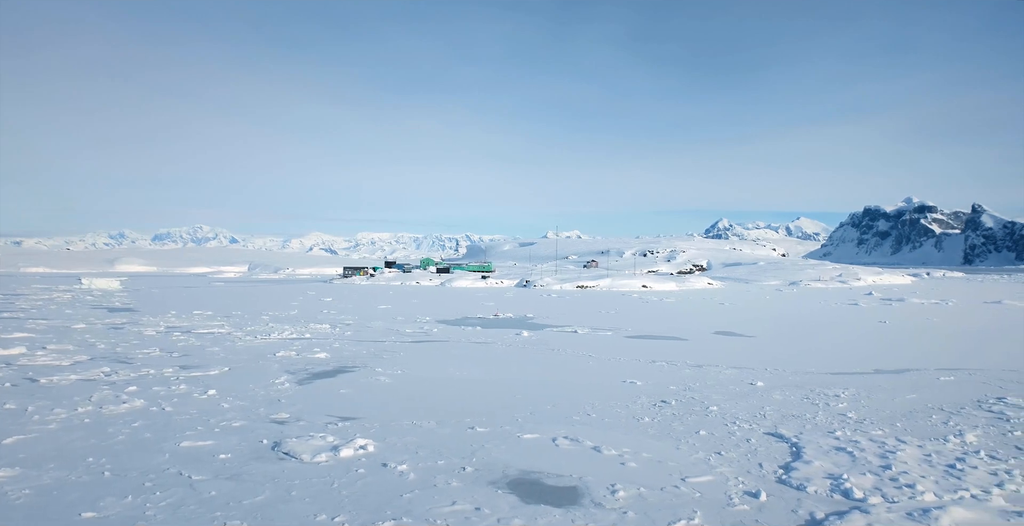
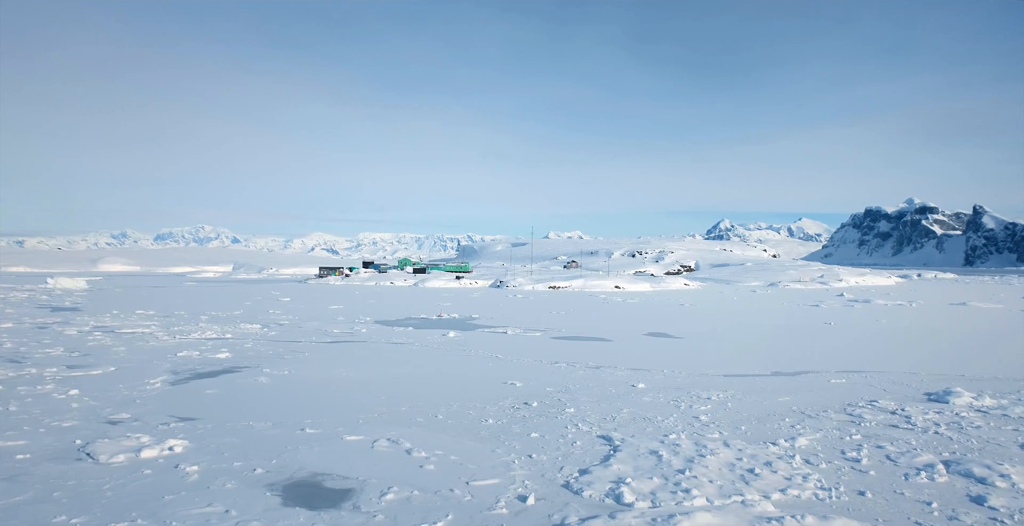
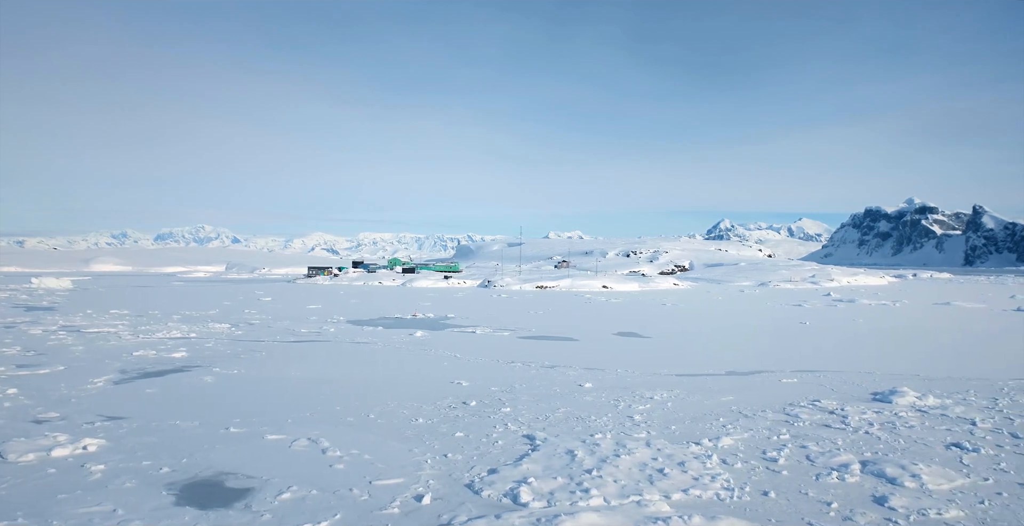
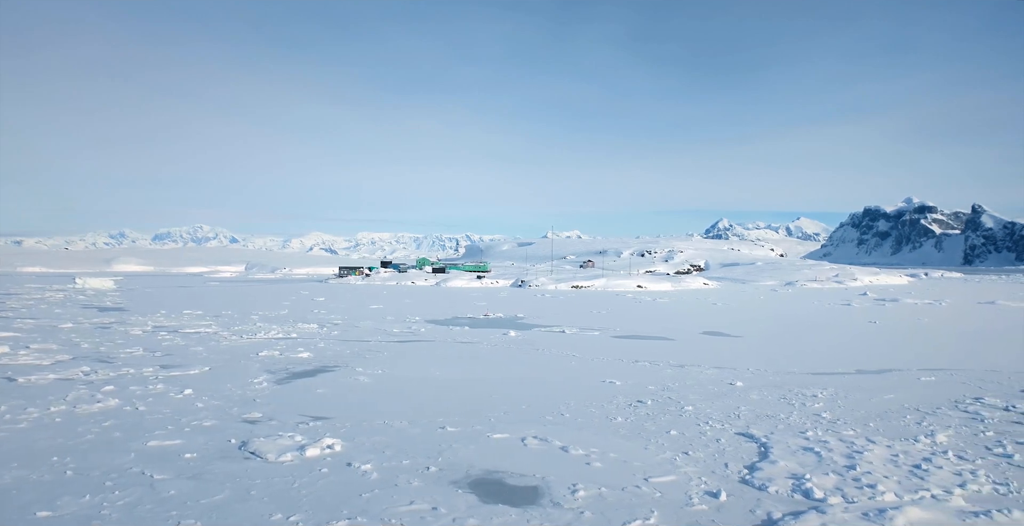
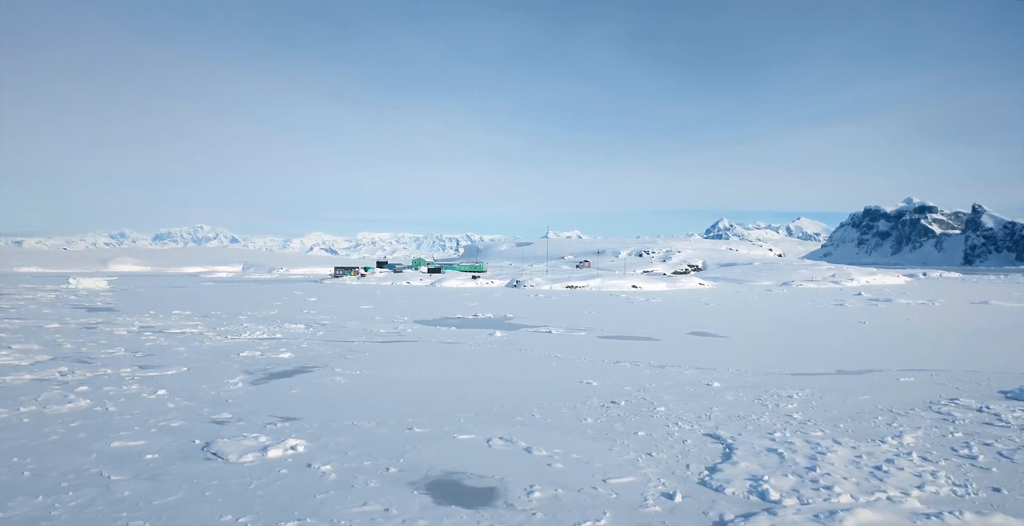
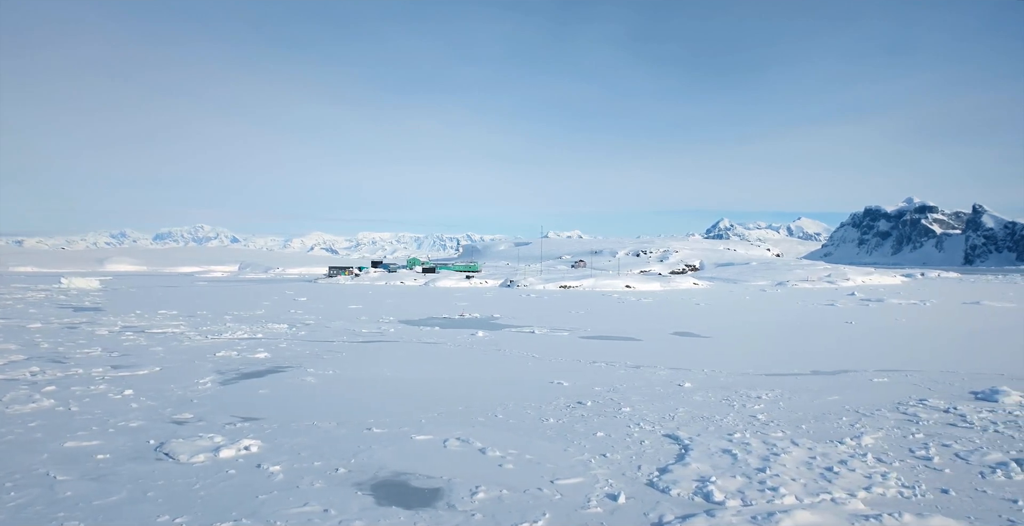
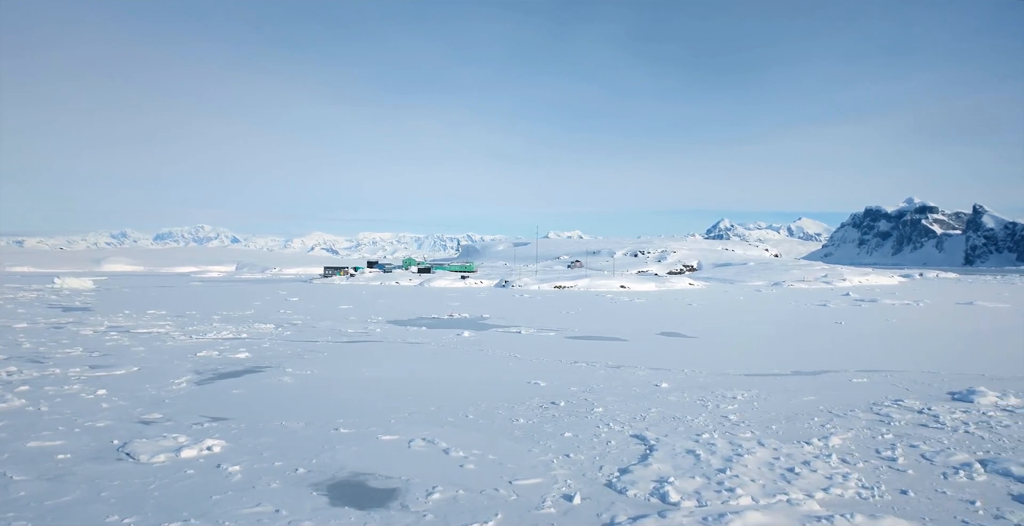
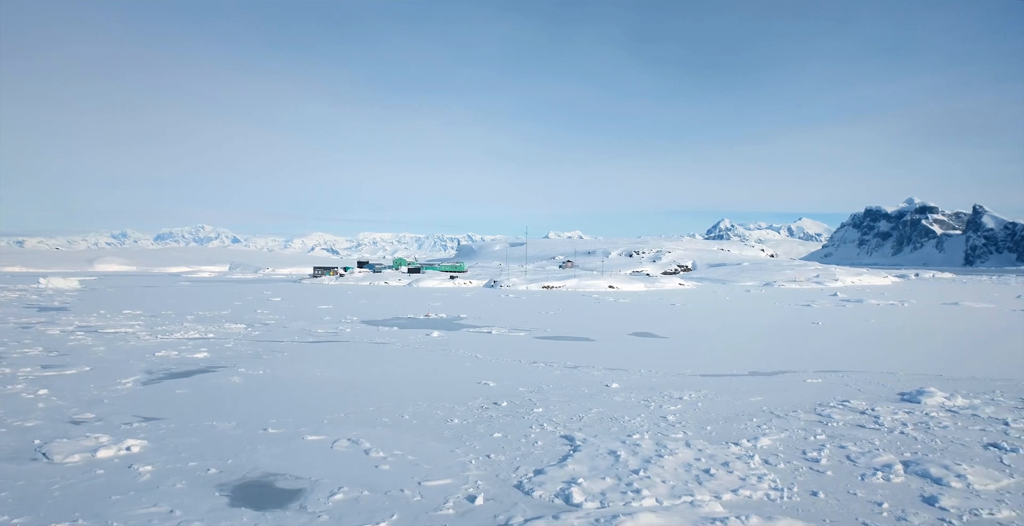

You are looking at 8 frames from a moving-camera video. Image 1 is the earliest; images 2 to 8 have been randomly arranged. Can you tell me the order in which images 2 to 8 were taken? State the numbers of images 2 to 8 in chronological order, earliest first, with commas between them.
4, 5, 6, 7, 2, 8, 3
